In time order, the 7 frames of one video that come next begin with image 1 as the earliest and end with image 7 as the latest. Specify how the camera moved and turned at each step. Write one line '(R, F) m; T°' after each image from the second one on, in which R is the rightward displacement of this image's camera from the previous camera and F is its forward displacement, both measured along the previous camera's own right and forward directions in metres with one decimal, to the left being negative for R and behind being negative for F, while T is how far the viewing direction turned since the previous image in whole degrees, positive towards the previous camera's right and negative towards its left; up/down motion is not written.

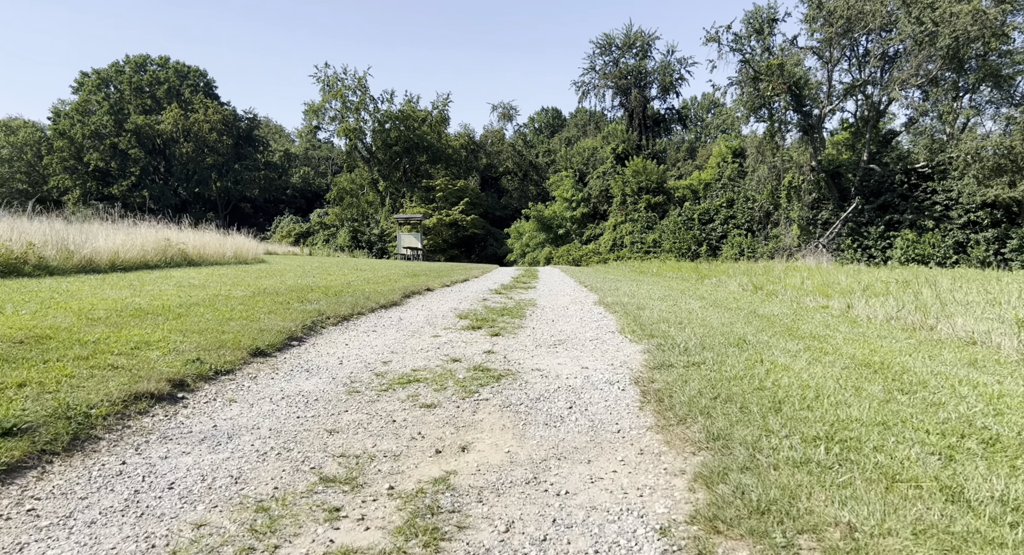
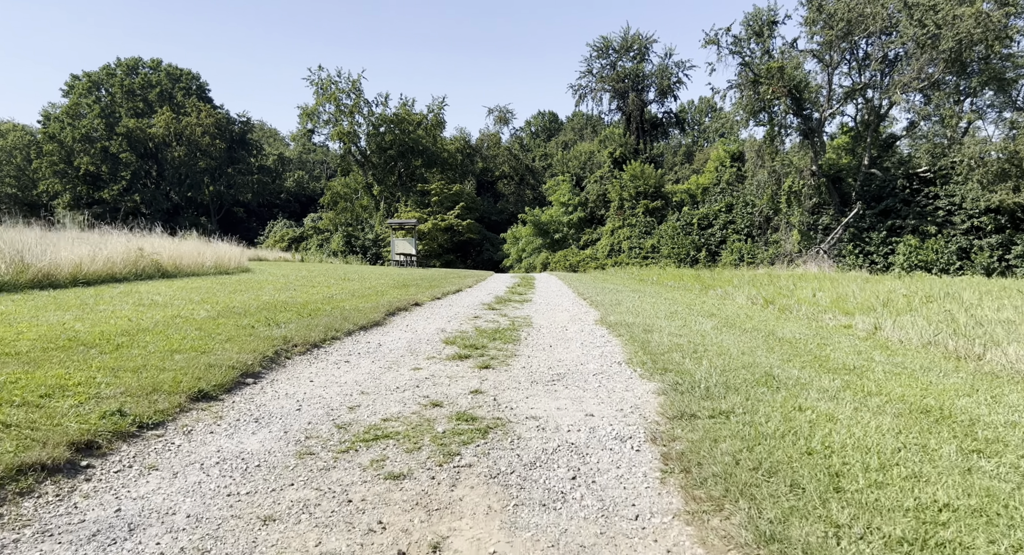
(0.0, +0.7) m; 0°
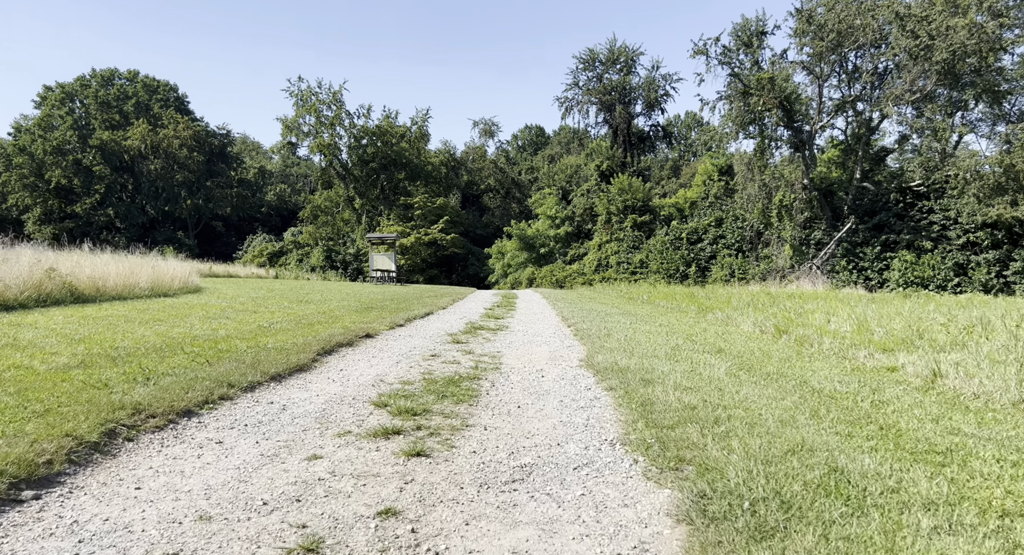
(+0.2, +1.5) m; +1°
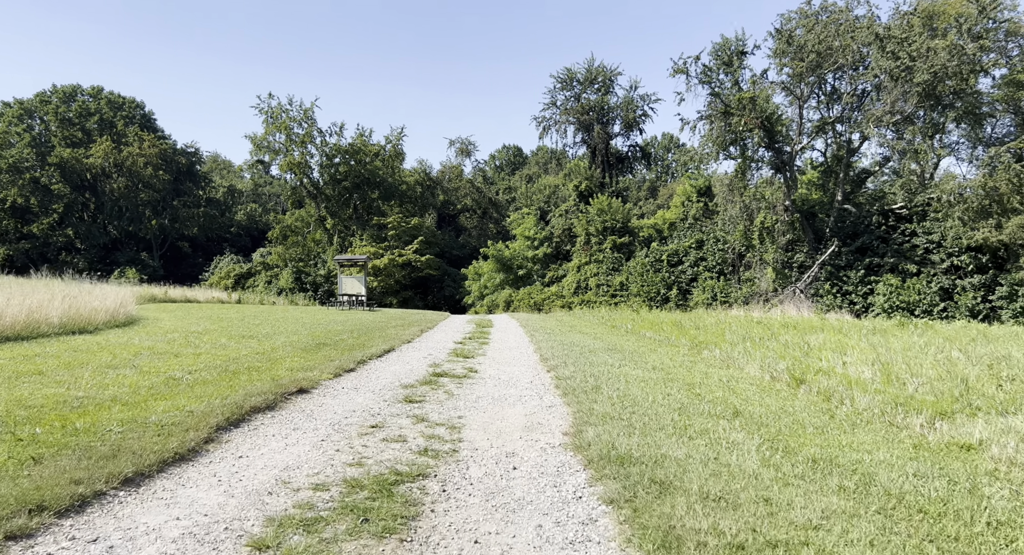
(+0.1, +1.4) m; +2°
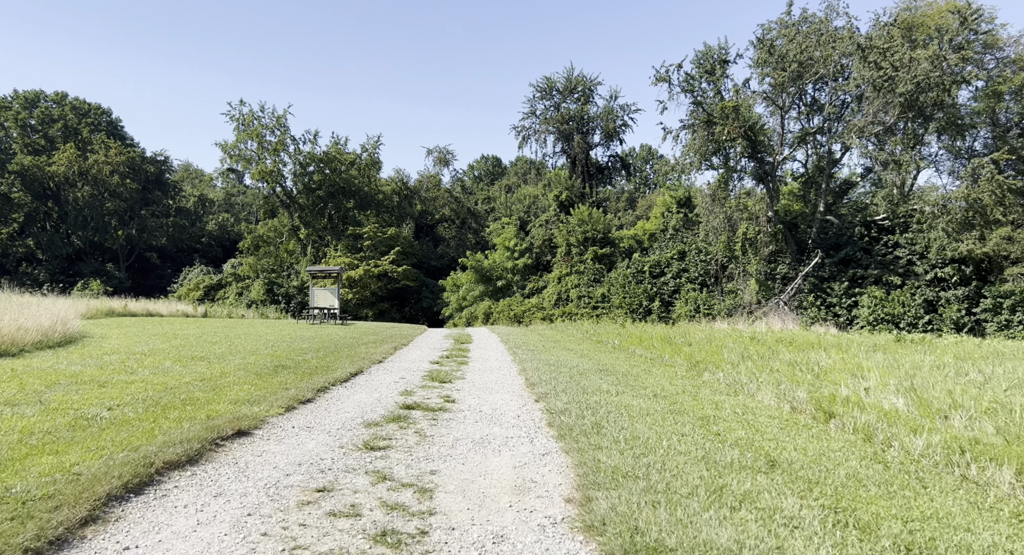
(0.0, +1.1) m; +2°
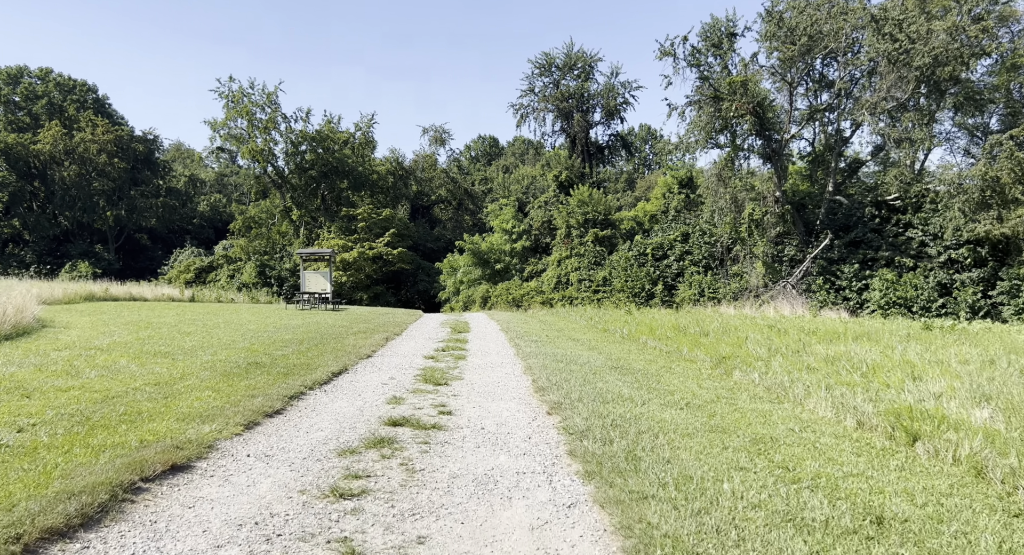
(-0.1, +1.2) m; 0°
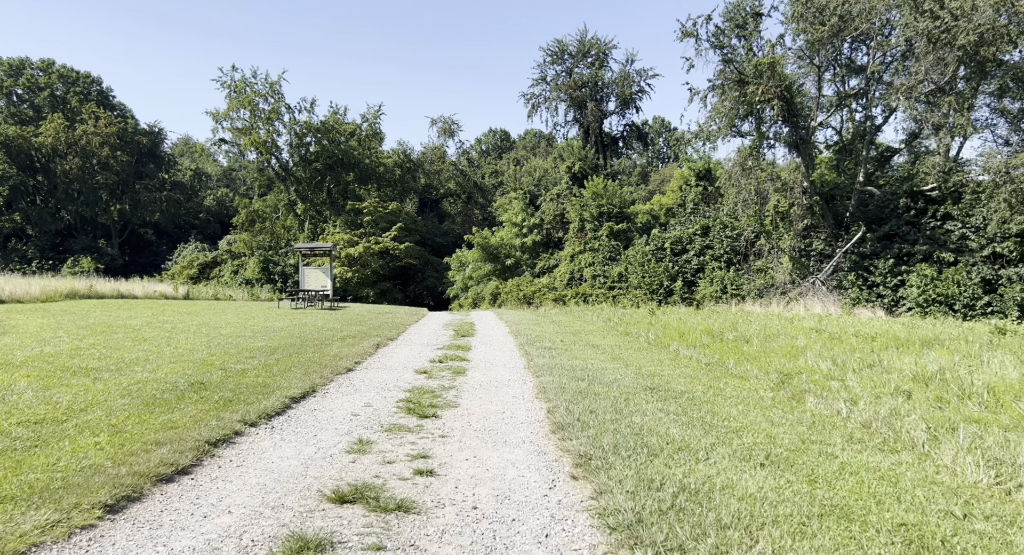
(0.0, +1.9) m; -1°
